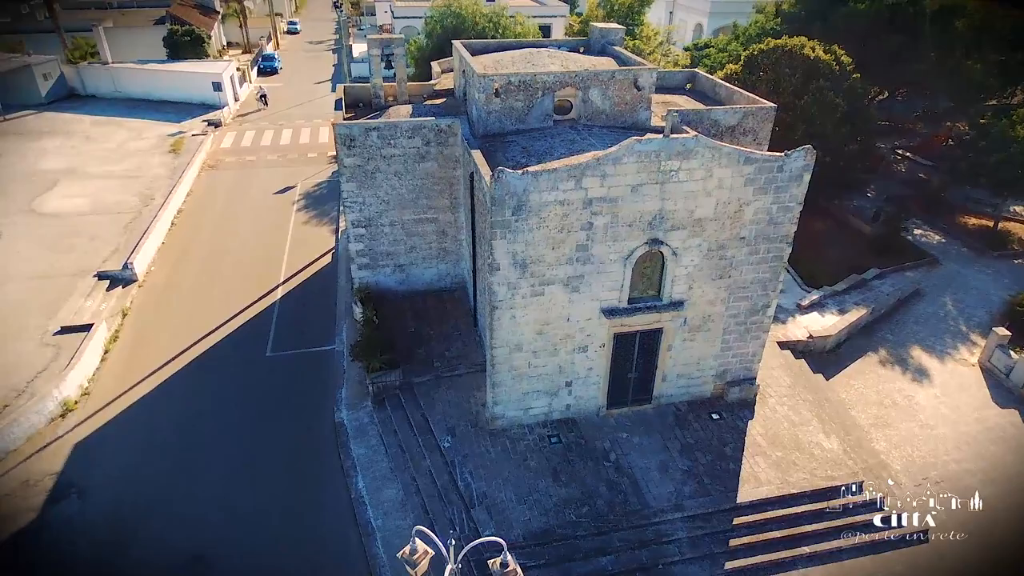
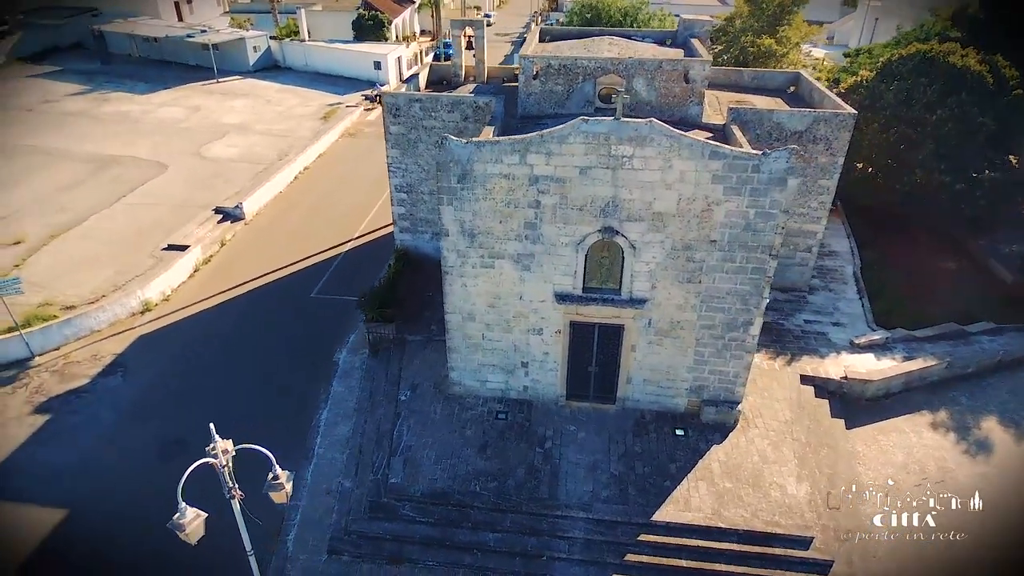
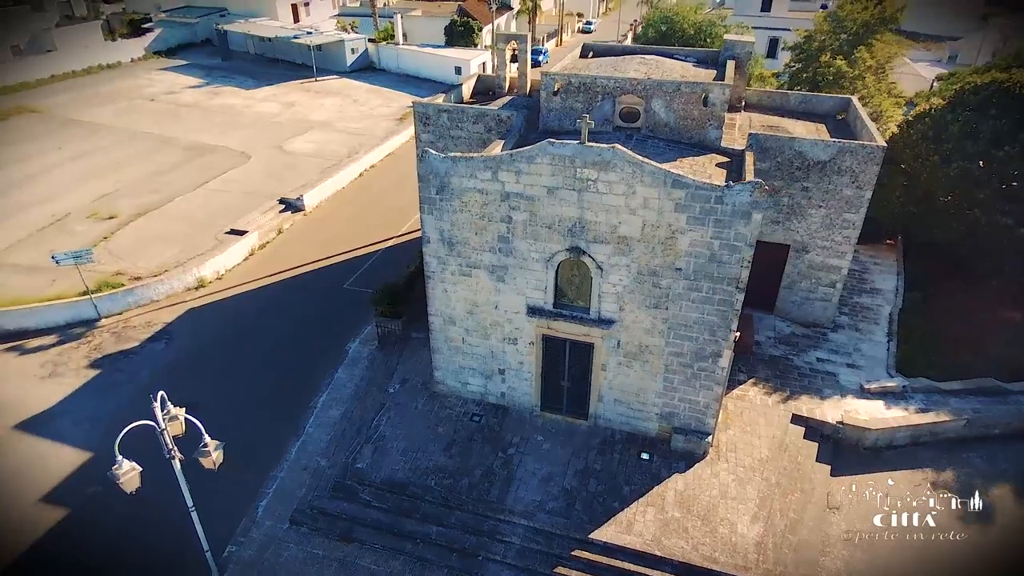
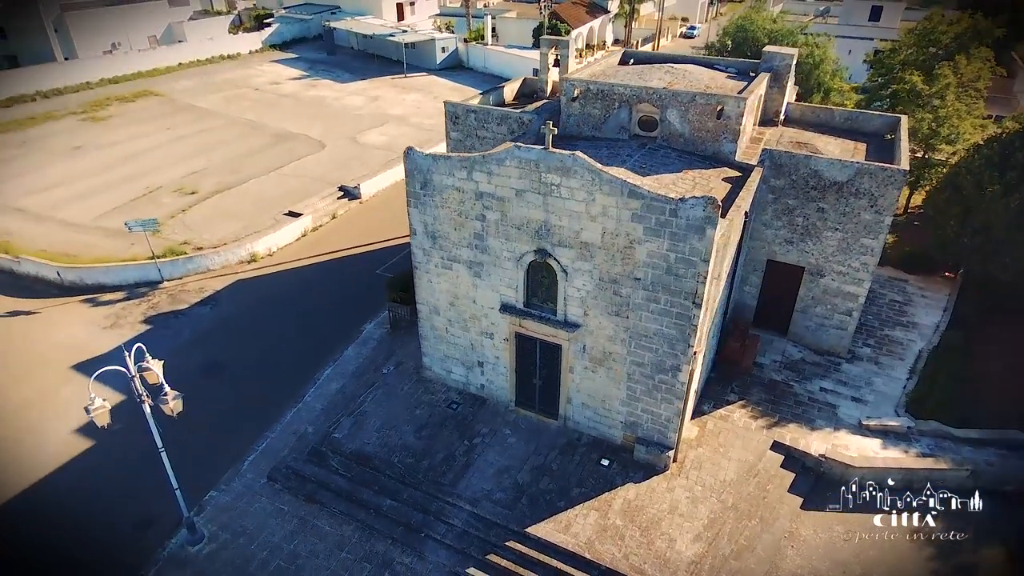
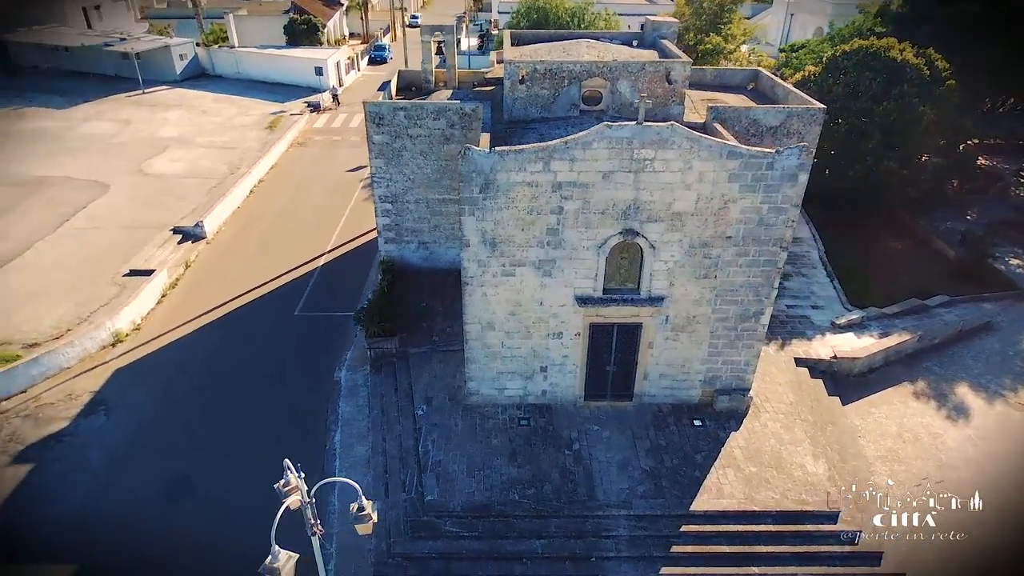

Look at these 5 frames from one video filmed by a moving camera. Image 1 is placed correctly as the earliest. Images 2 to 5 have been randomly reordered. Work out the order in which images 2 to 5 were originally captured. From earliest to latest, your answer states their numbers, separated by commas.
5, 2, 3, 4
